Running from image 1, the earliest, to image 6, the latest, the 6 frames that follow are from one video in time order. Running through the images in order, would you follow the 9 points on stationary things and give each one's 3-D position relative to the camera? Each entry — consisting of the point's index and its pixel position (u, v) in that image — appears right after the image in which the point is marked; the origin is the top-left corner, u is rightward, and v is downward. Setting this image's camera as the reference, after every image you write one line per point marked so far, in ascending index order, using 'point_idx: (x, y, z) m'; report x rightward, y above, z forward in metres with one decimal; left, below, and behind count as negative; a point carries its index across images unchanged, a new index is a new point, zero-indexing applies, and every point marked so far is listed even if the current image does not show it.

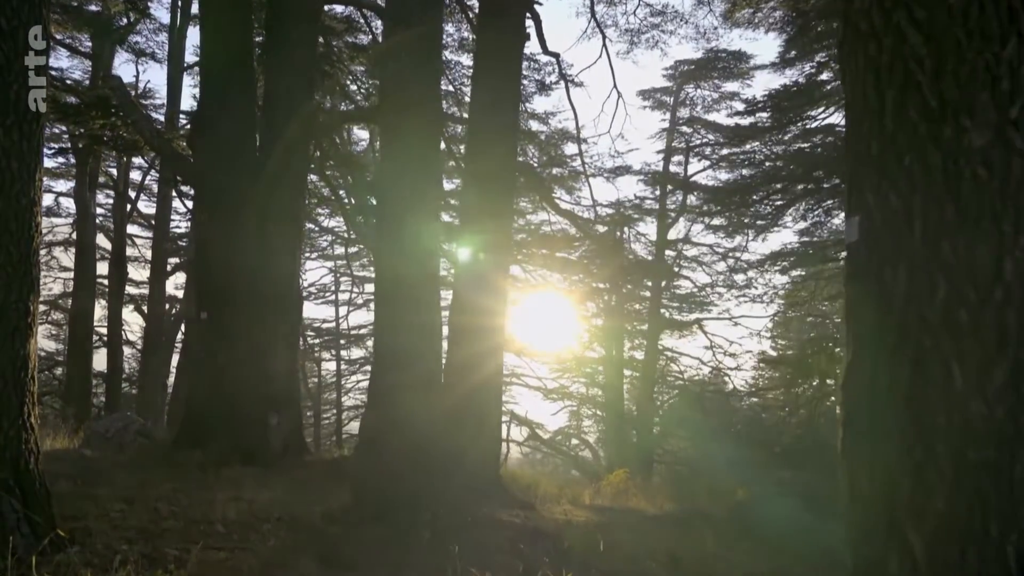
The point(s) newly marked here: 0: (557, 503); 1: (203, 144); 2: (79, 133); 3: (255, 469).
0: (+0.4, -2.2, +9.2) m
1: (-3.1, +1.4, +8.8) m
2: (-5.8, +2.0, +11.8) m
3: (-2.3, -1.7, +8.2) m
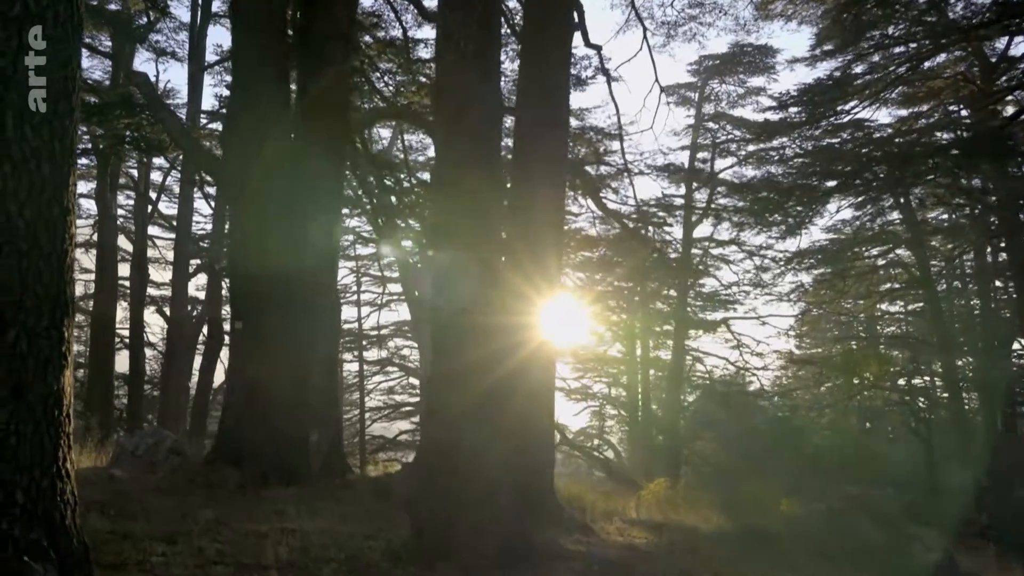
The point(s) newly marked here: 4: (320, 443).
0: (+0.9, -2.3, +8.7) m
1: (-2.6, +1.4, +8.3) m
2: (-5.3, +2.0, +11.4) m
3: (-1.9, -1.8, +7.8) m
4: (-1.8, -1.5, +8.3) m
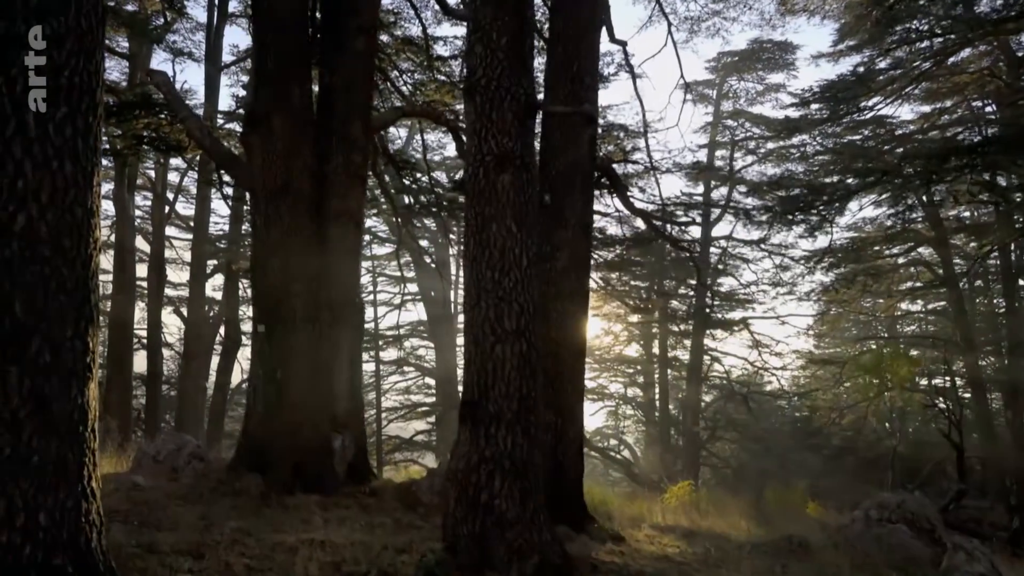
0: (+1.2, -2.3, +8.5) m
1: (-2.4, +1.4, +8.2) m
2: (-5.0, +2.0, +11.3) m
3: (-1.7, -1.8, +7.6) m
4: (-1.5, -1.5, +8.2) m
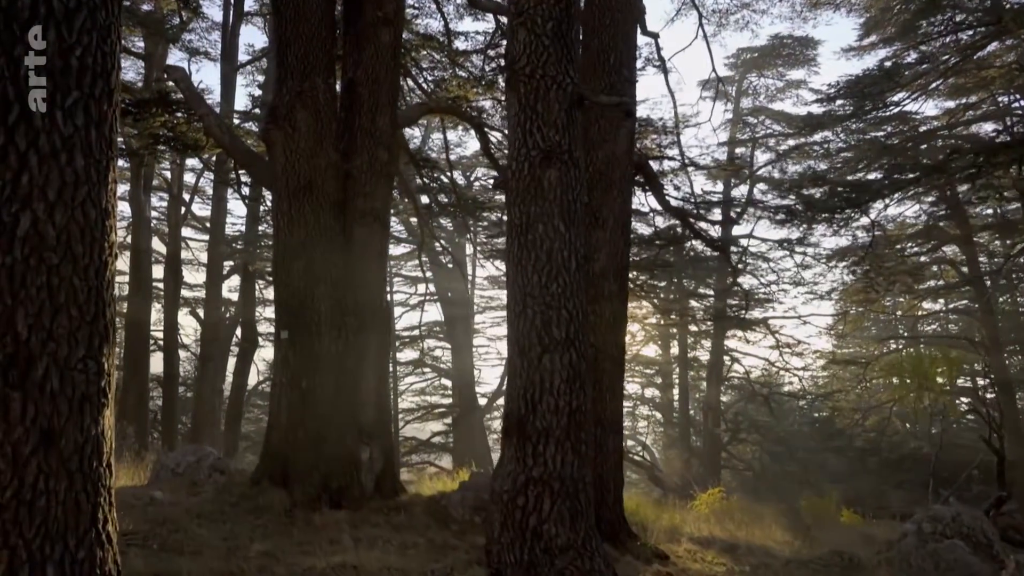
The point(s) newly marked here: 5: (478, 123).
0: (+1.5, -2.3, +8.1) m
1: (-2.1, +1.3, +7.9) m
2: (-4.7, +1.9, +11.0) m
3: (-1.4, -1.8, +7.3) m
4: (-1.3, -1.5, +7.8) m
5: (-0.4, +2.0, +10.7) m
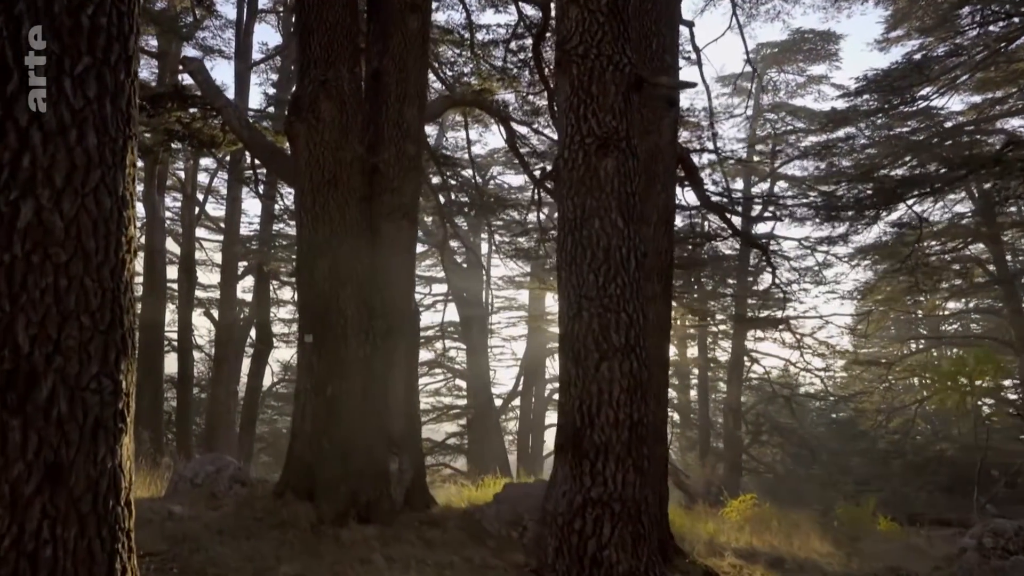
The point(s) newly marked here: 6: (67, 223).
0: (+1.7, -2.3, +7.7) m
1: (-1.8, +1.3, +7.5) m
2: (-4.4, +1.9, +10.7) m
3: (-1.1, -1.8, +6.9) m
4: (-1.0, -1.5, +7.5) m
5: (-0.1, +2.0, +10.3) m
6: (-1.5, +0.2, +2.9) m
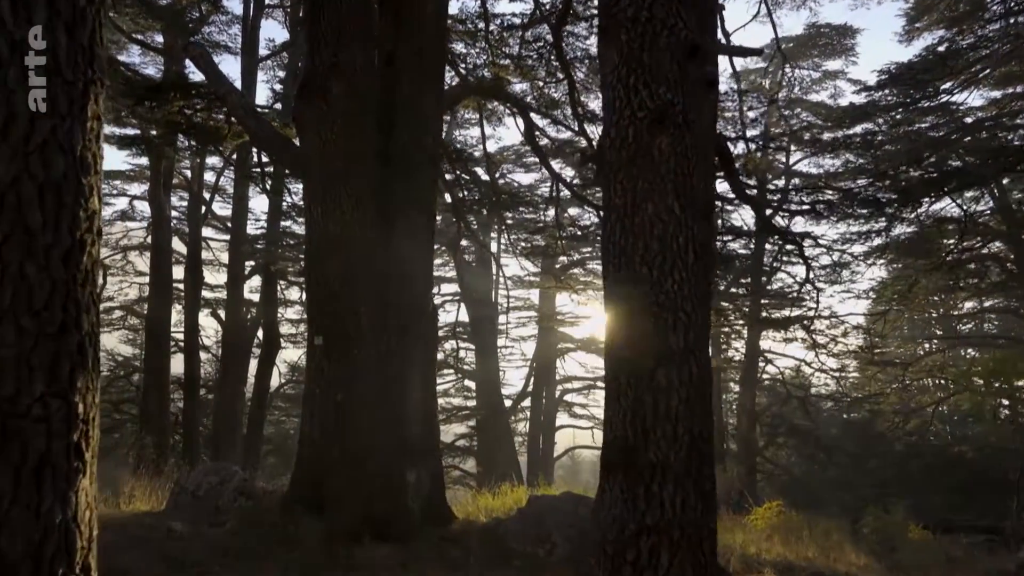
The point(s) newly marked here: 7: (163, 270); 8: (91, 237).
0: (+1.9, -2.3, +7.2) m
1: (-1.6, +1.3, +7.0) m
2: (-4.2, +1.9, +10.2) m
3: (-0.9, -1.8, +6.4) m
4: (-0.8, -1.5, +7.0) m
5: (+0.1, +2.0, +9.9) m
6: (-1.3, +0.2, +2.4) m
7: (-7.6, +0.4, +19.2) m
8: (-1.2, +0.1, +2.7) m
